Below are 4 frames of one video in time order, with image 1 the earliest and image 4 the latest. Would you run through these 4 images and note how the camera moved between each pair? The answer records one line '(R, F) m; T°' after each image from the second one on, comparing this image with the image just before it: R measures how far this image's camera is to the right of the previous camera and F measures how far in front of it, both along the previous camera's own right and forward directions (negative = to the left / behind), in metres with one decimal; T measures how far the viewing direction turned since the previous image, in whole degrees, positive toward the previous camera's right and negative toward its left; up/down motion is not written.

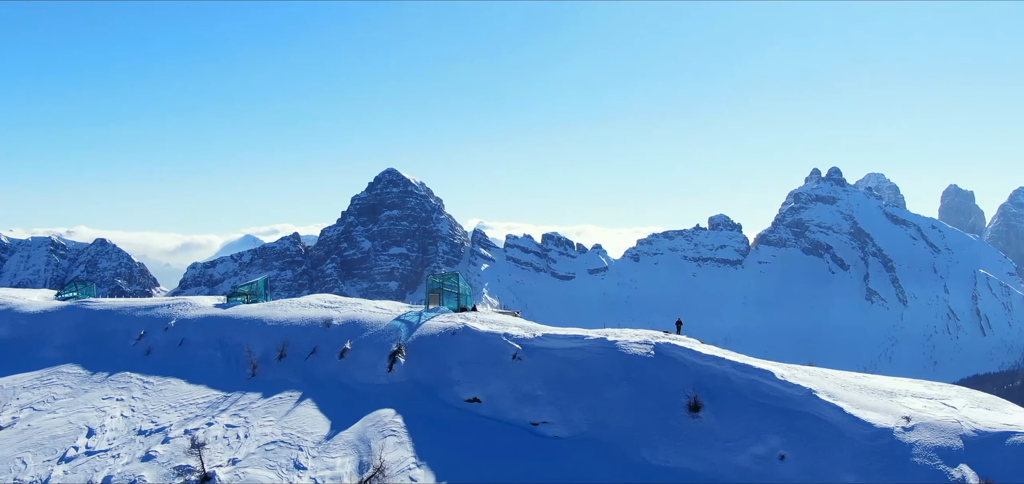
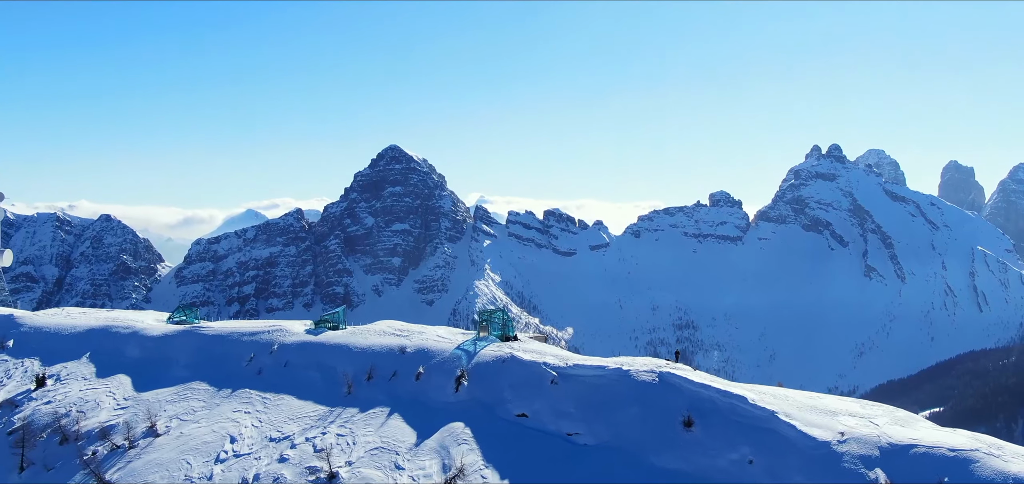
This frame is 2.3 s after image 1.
(-2.3, -8.7) m; 0°
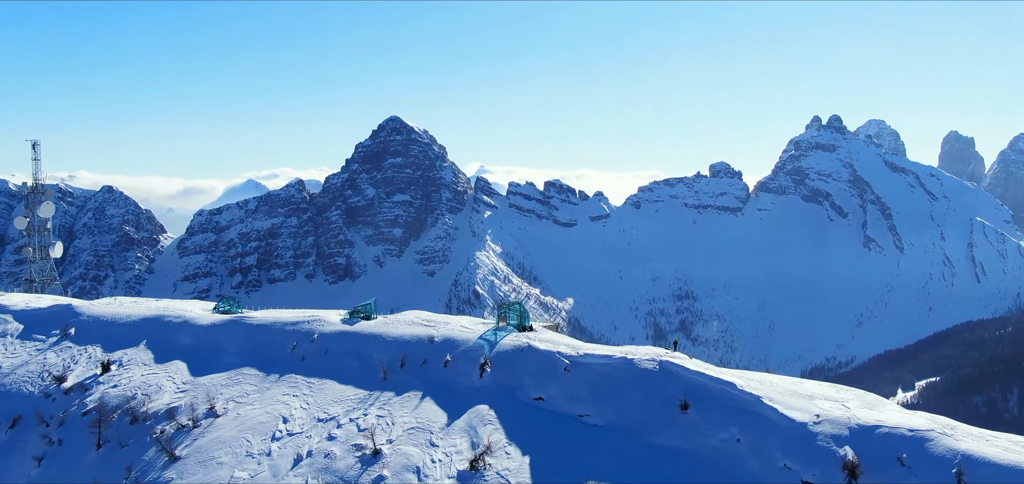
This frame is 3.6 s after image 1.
(-1.2, -4.6) m; 0°
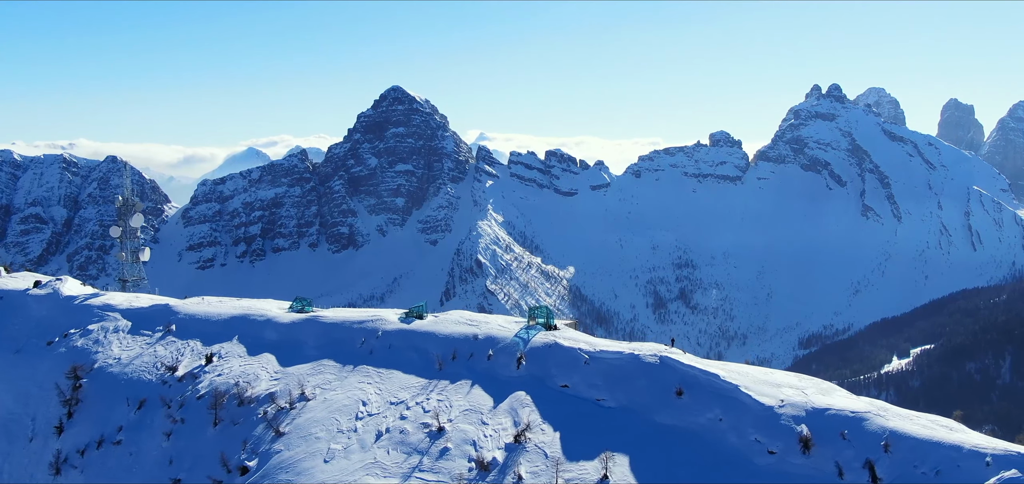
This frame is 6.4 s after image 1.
(-2.7, -10.5) m; 0°
